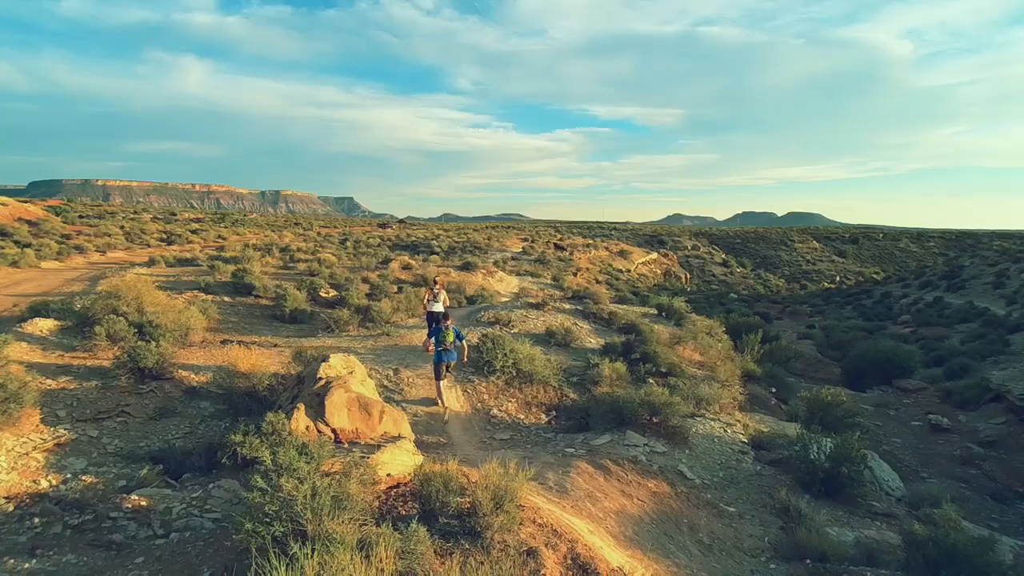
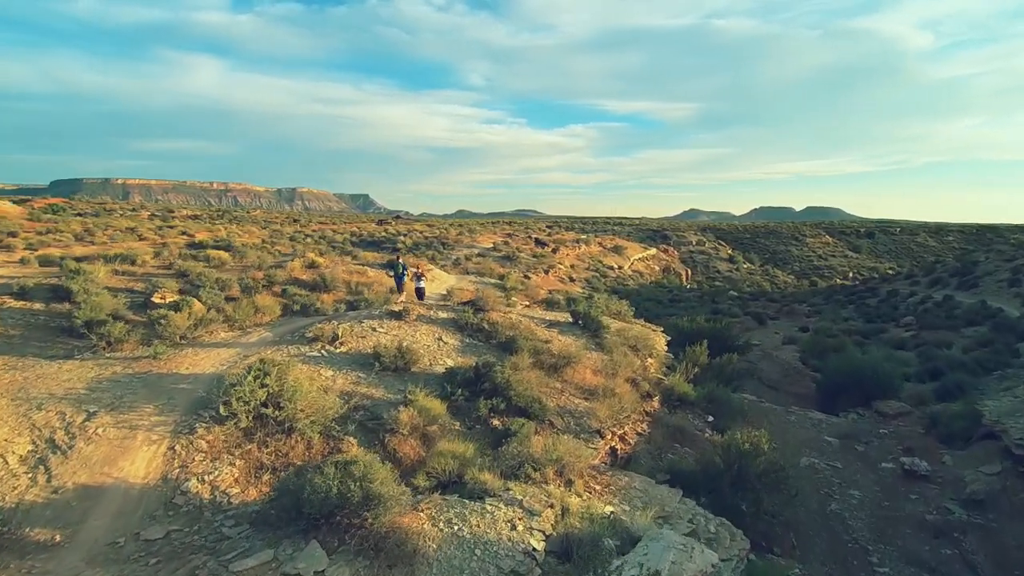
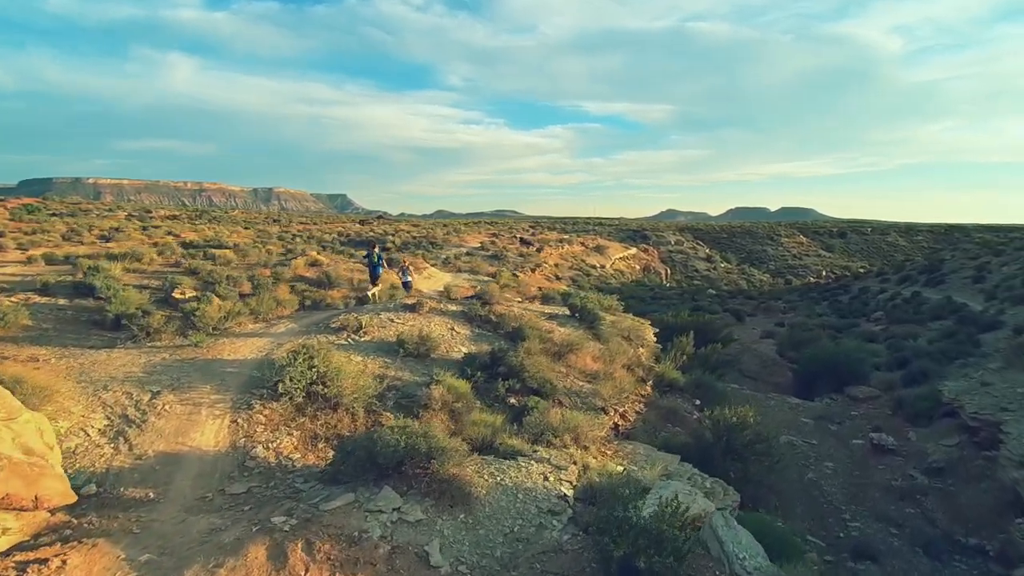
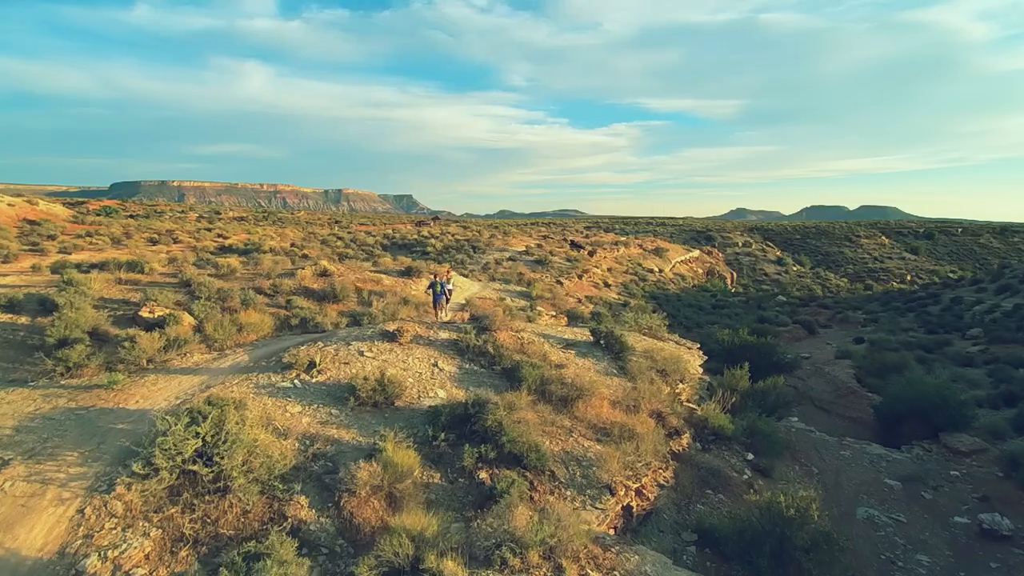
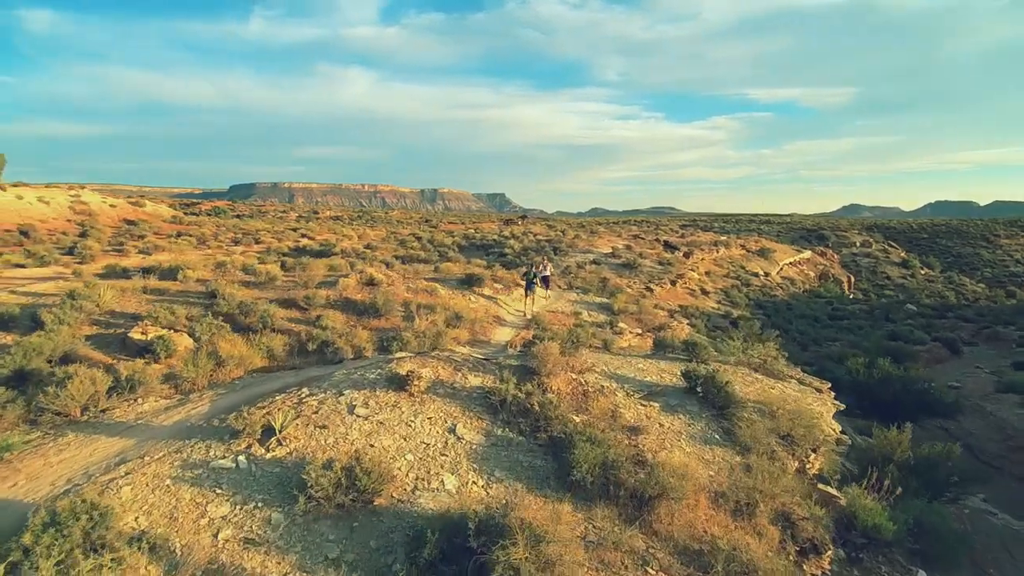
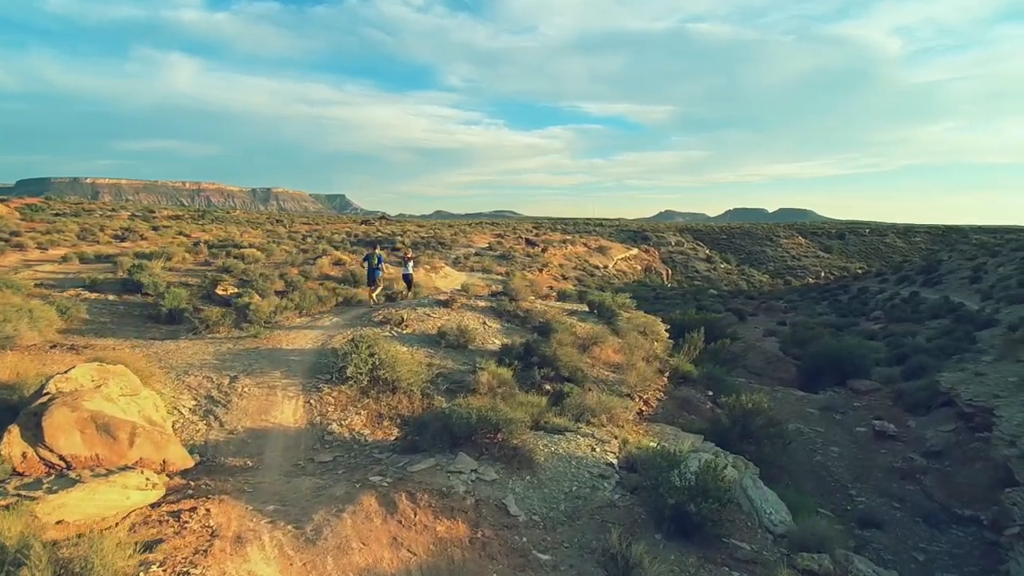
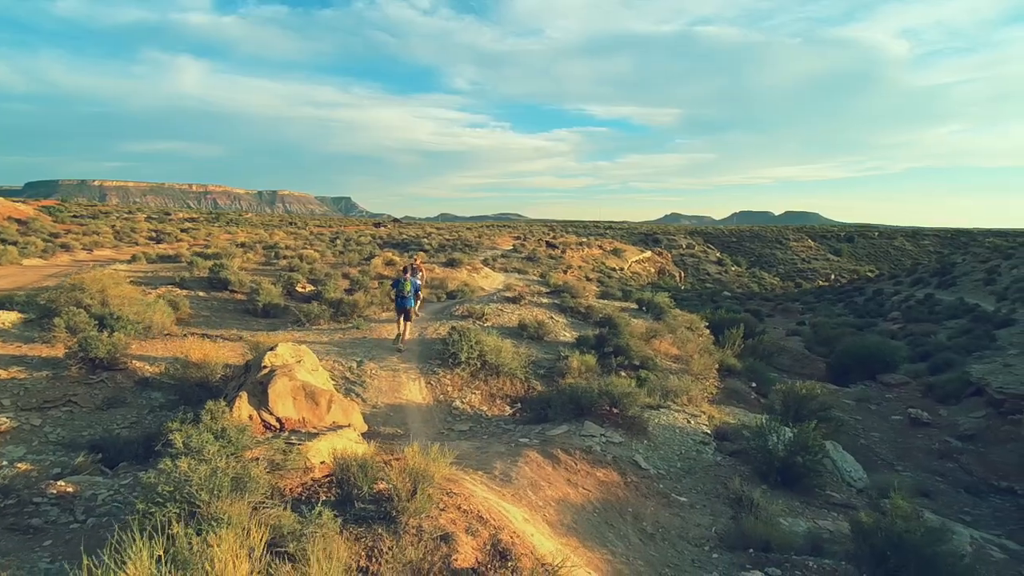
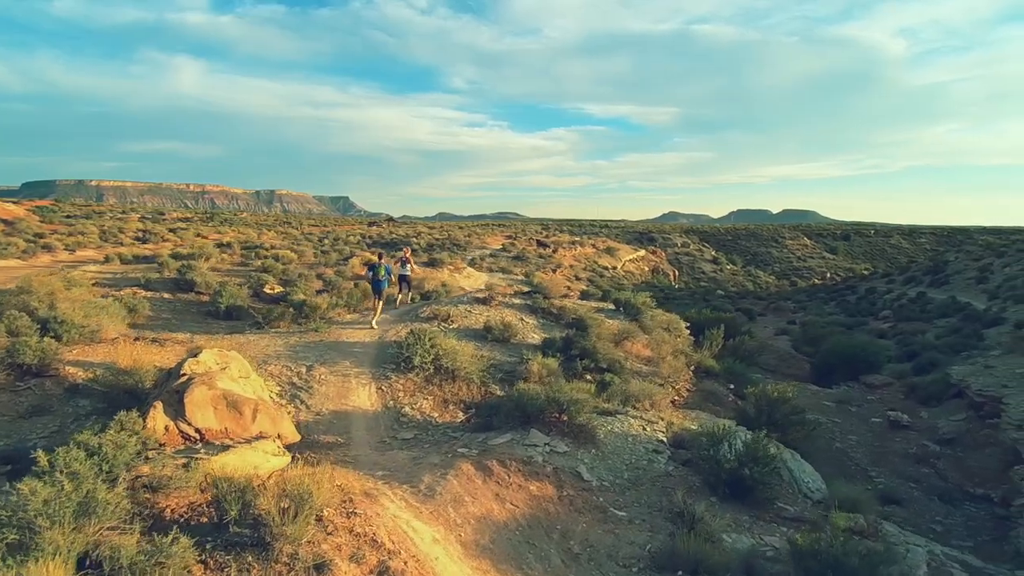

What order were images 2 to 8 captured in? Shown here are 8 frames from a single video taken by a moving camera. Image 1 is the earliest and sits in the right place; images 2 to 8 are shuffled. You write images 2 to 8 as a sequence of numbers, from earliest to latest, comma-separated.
7, 8, 6, 3, 2, 4, 5
